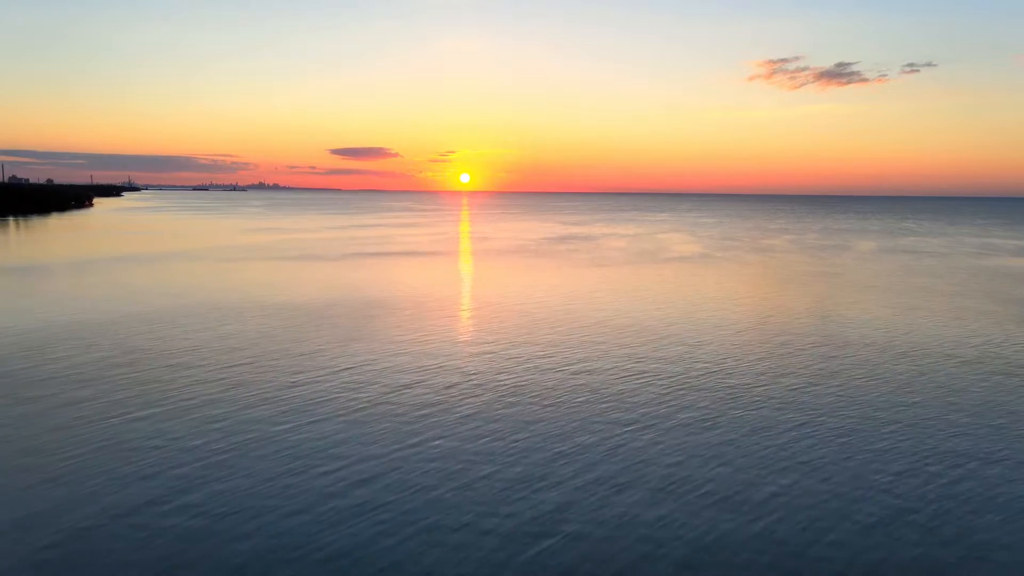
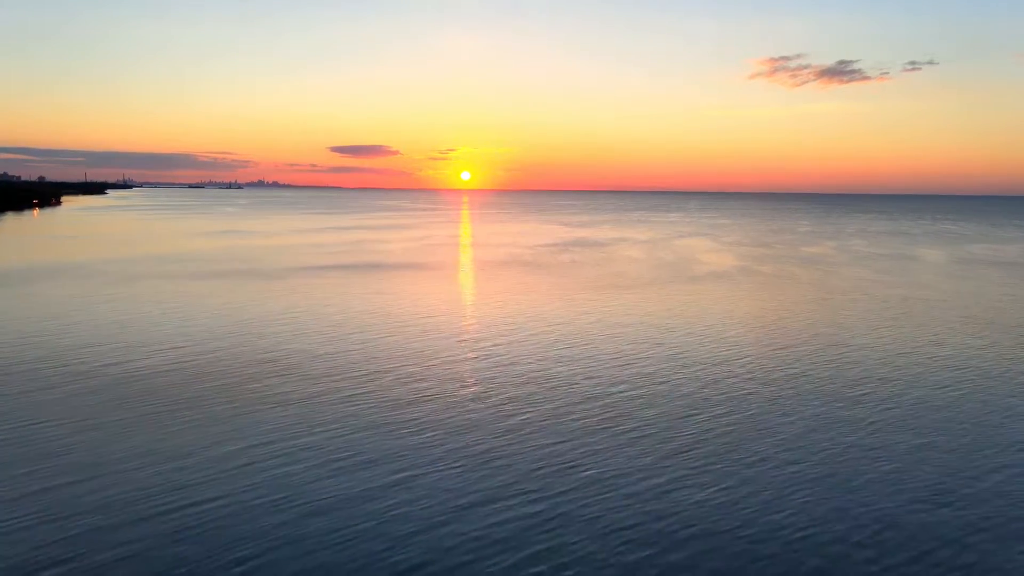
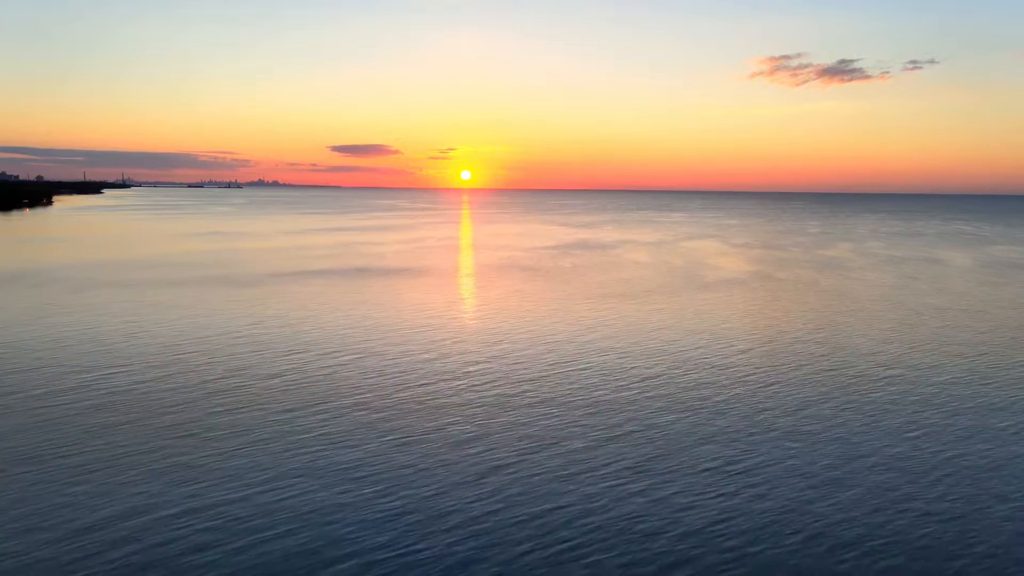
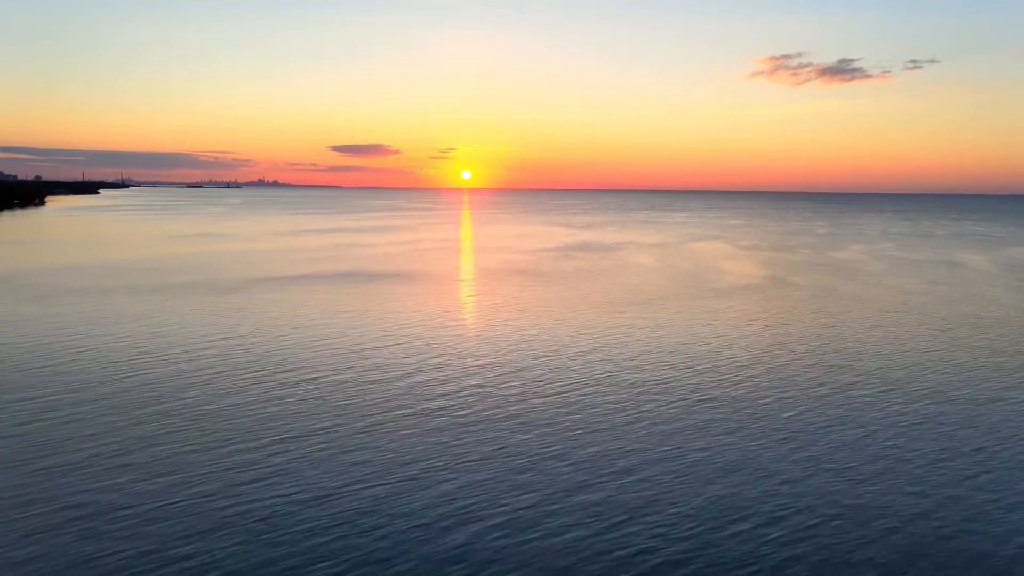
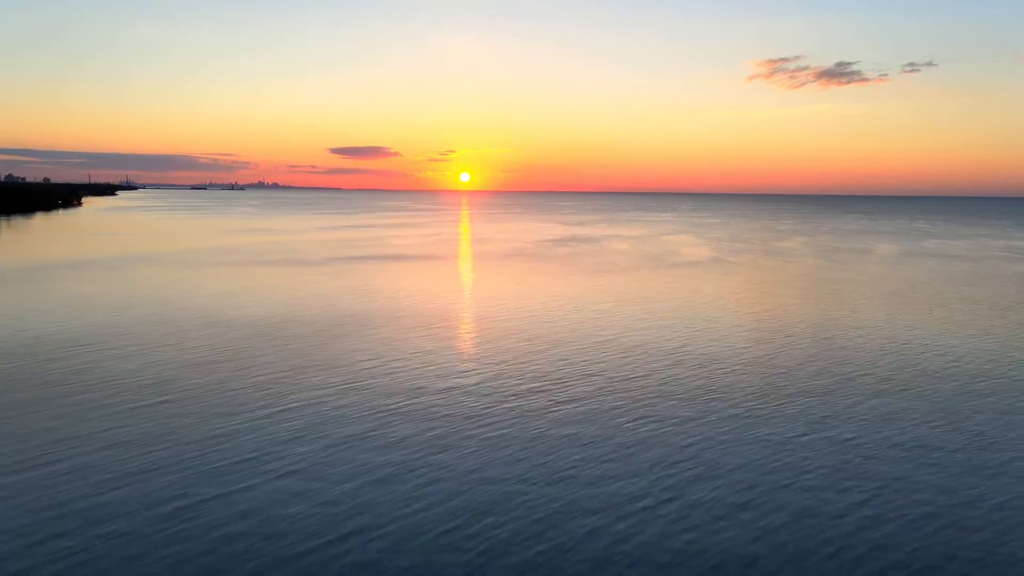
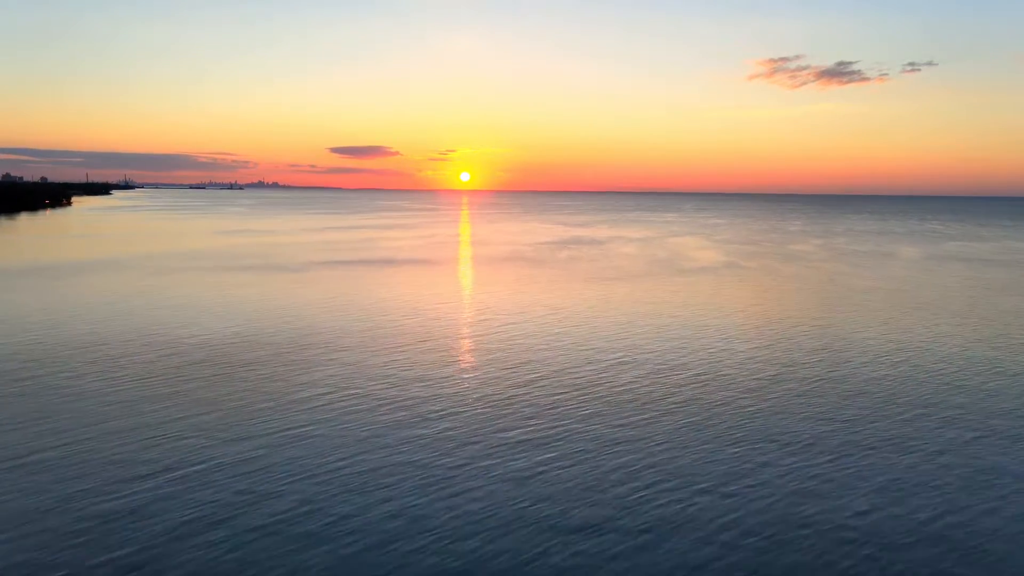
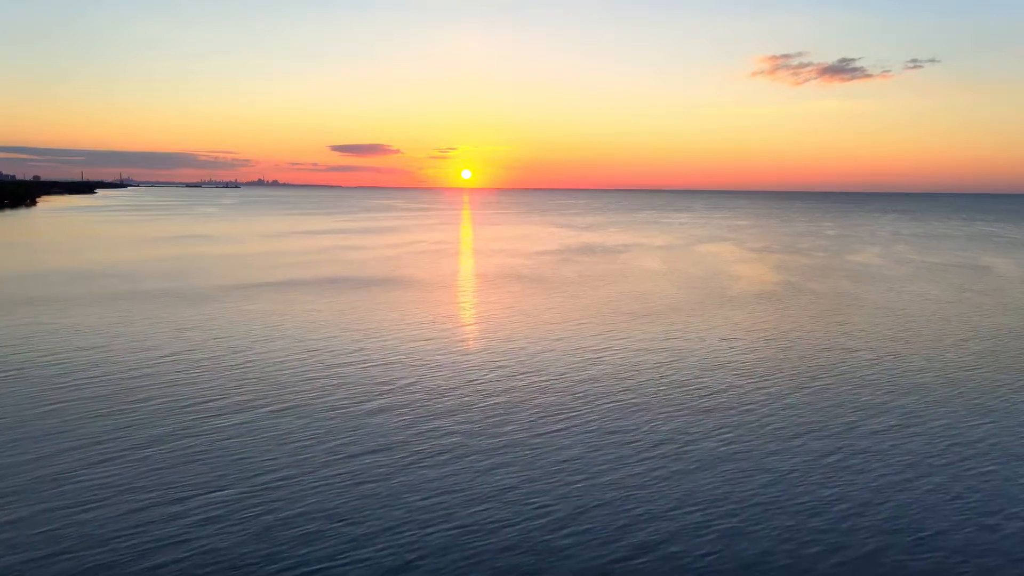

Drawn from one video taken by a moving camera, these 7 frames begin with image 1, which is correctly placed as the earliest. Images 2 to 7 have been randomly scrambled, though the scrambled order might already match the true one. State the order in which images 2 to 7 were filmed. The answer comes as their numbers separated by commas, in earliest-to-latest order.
5, 6, 2, 3, 4, 7
